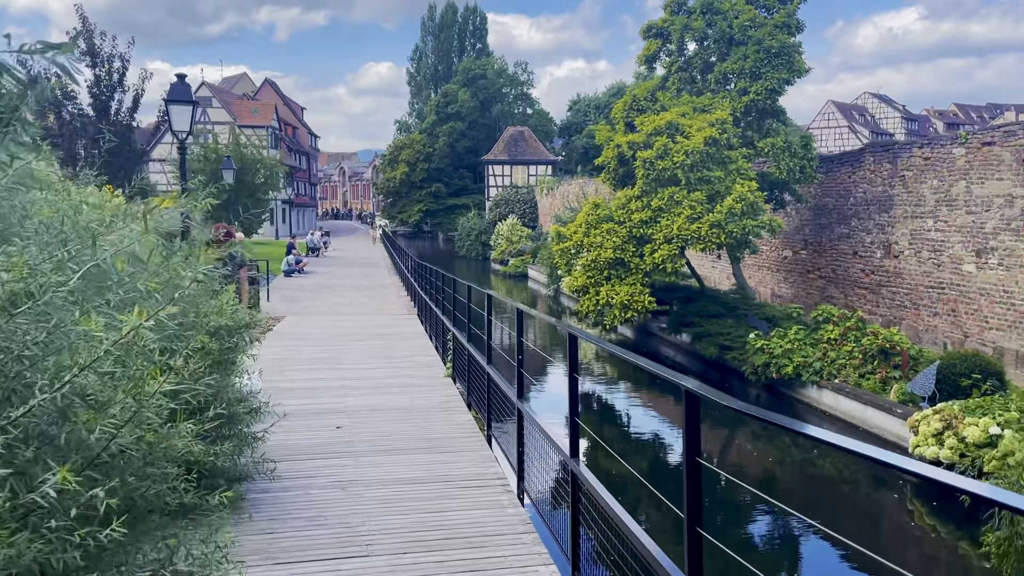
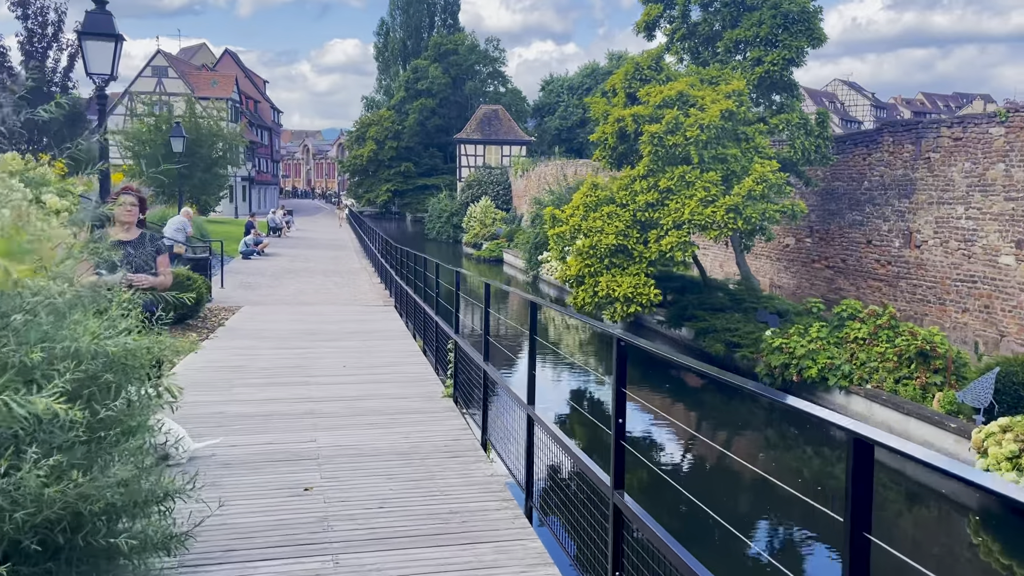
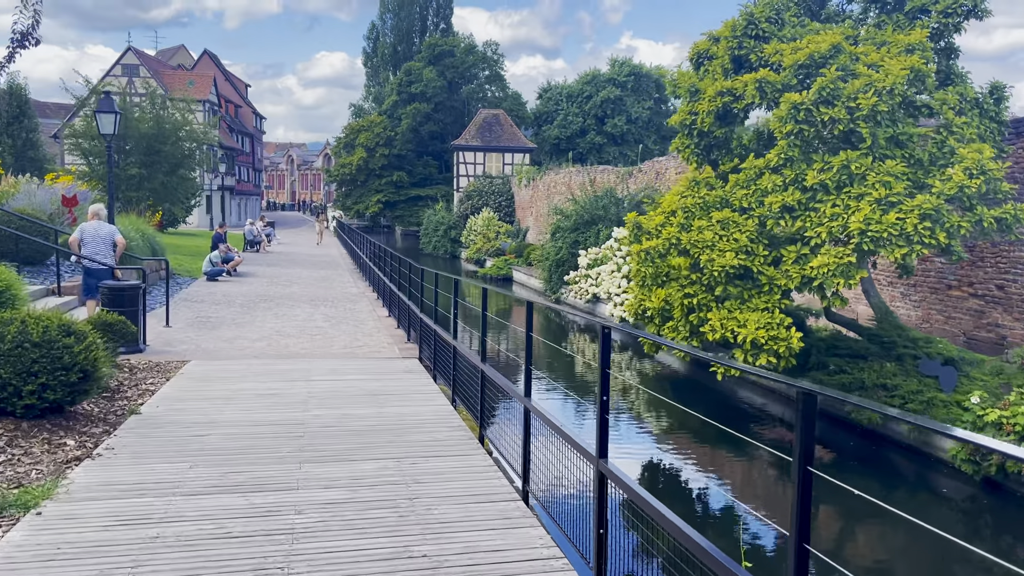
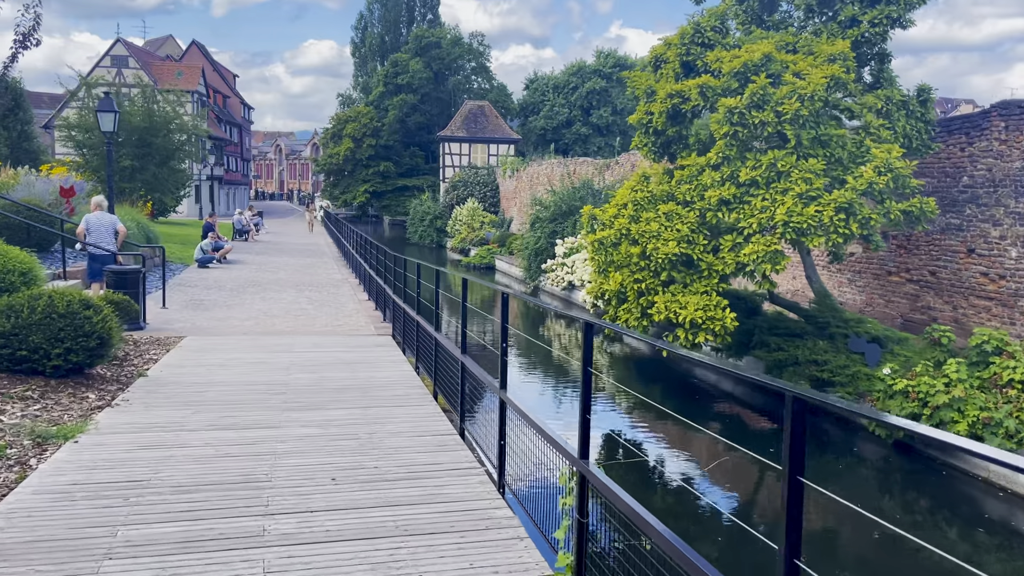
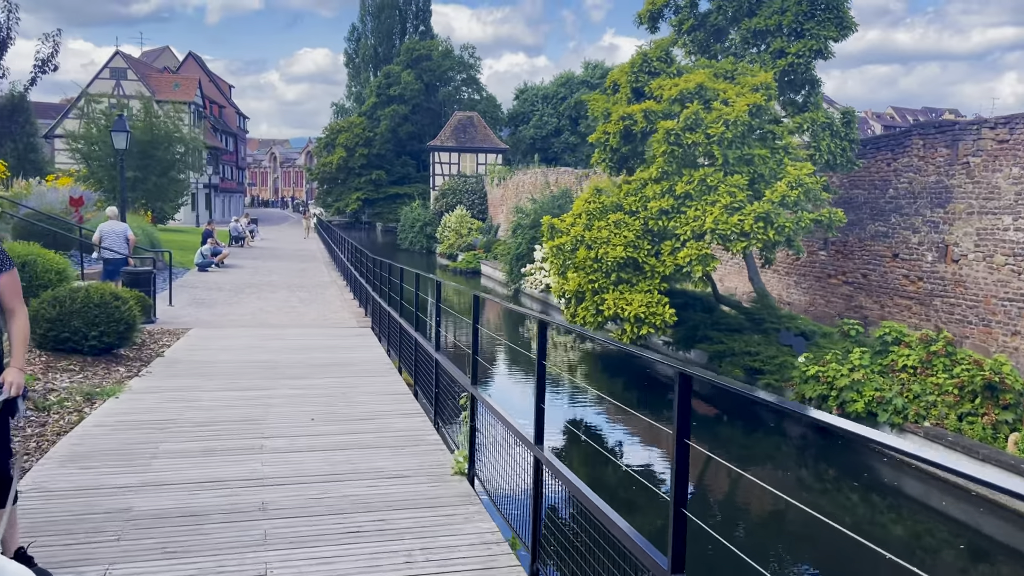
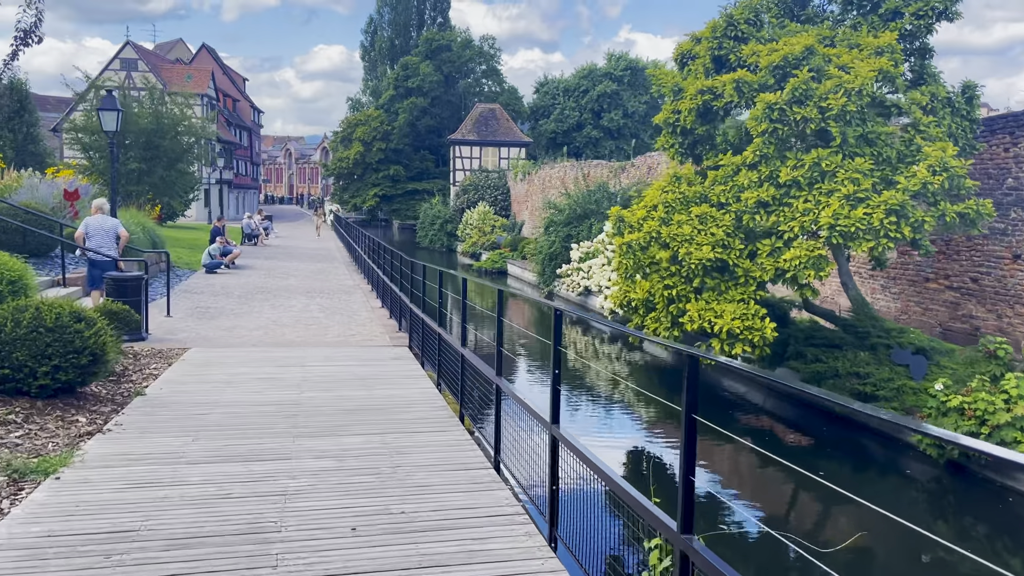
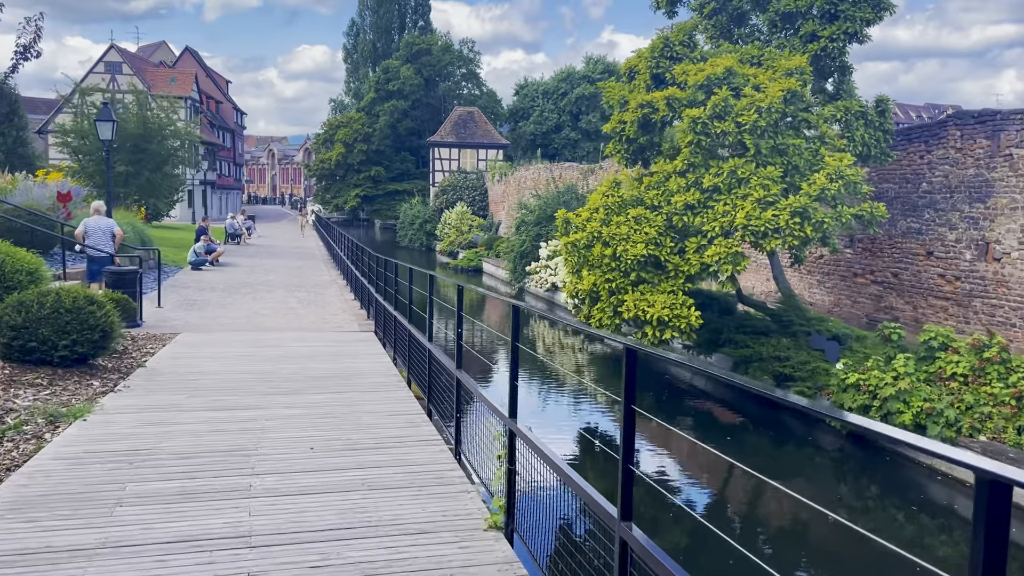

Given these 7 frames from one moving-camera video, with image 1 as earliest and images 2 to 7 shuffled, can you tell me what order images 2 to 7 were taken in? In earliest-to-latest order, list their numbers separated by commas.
2, 5, 7, 4, 6, 3
